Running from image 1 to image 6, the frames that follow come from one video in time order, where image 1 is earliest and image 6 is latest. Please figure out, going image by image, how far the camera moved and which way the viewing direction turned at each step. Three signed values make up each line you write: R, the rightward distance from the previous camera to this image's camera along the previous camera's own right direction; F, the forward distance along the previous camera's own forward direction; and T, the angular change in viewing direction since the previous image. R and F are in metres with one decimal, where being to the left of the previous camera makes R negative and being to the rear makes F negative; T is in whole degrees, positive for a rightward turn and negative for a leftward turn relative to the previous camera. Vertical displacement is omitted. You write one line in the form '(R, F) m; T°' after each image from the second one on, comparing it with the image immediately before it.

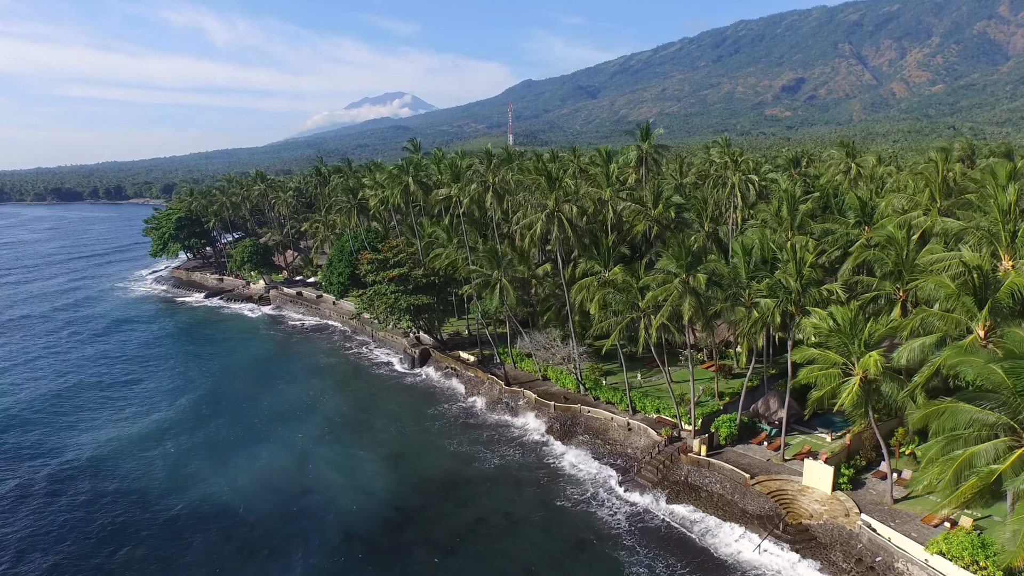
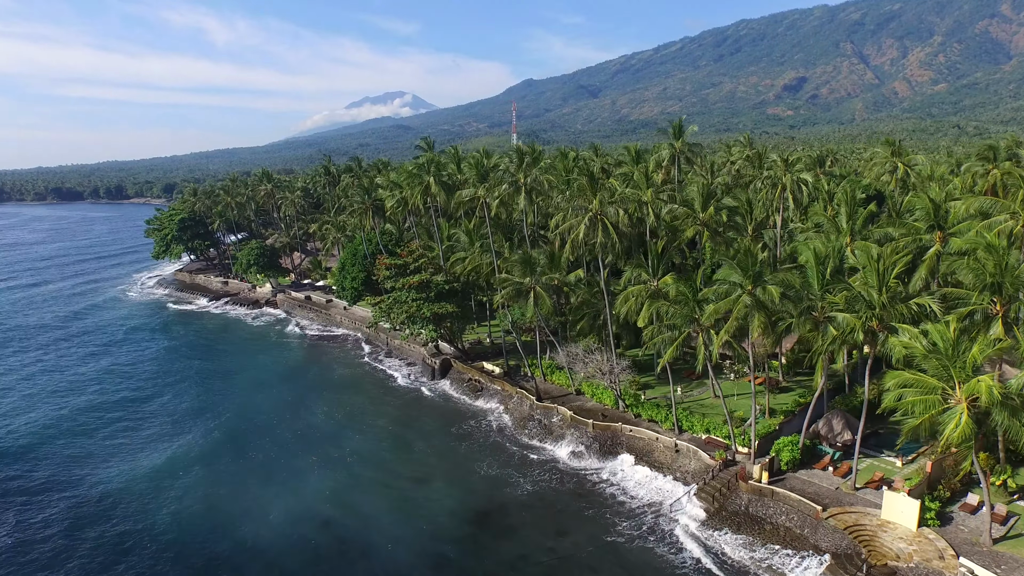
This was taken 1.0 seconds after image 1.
(-2.2, +3.5) m; 0°
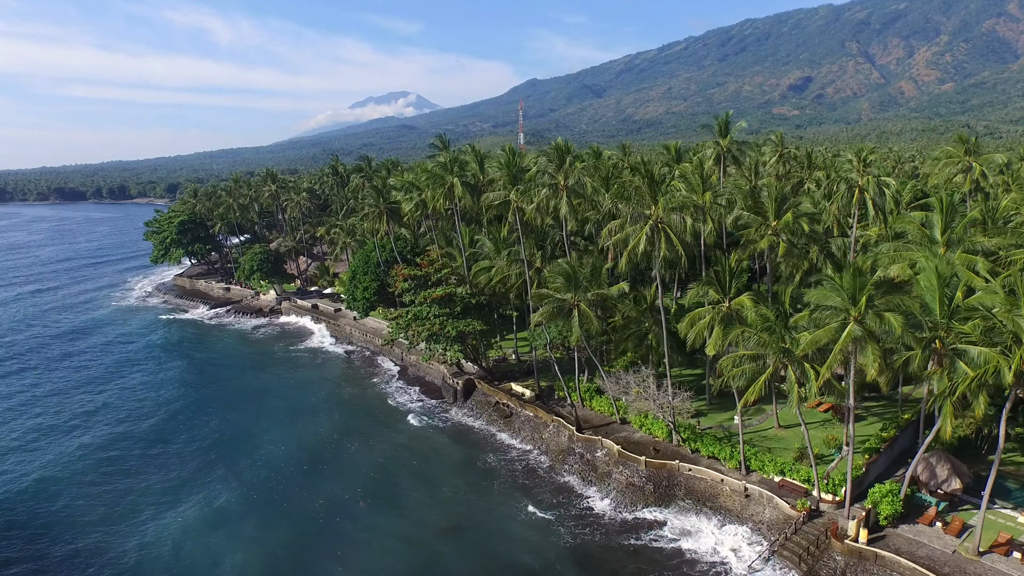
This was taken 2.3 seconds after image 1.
(-2.1, +5.5) m; 0°
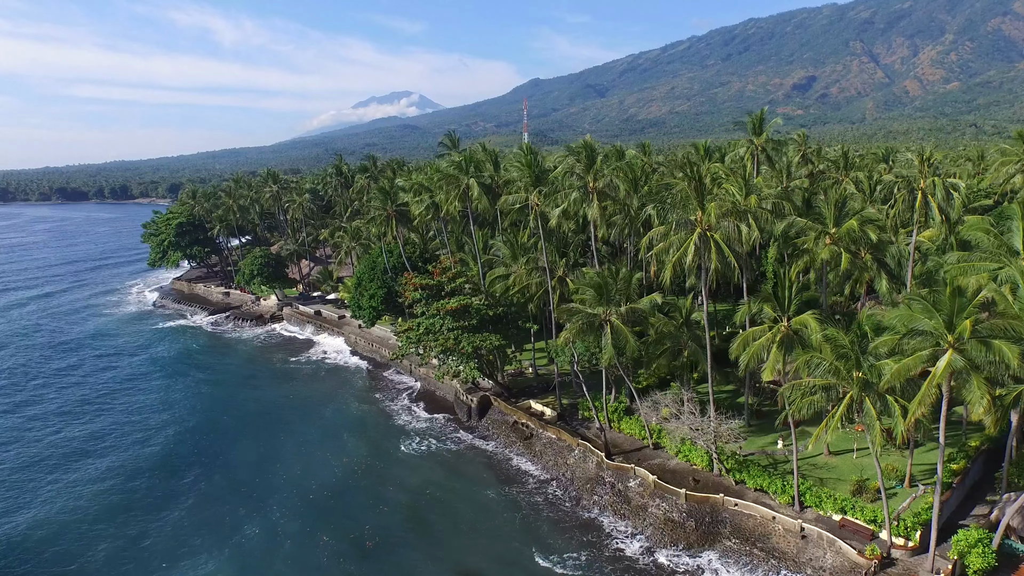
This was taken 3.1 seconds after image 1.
(-1.2, +3.8) m; 0°
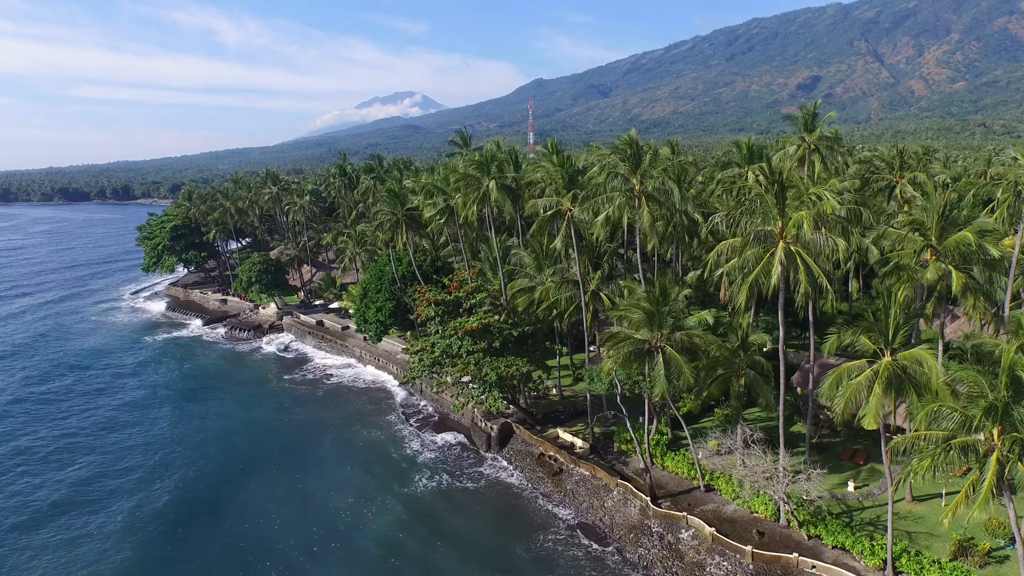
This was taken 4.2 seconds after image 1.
(-1.4, +5.2) m; 0°
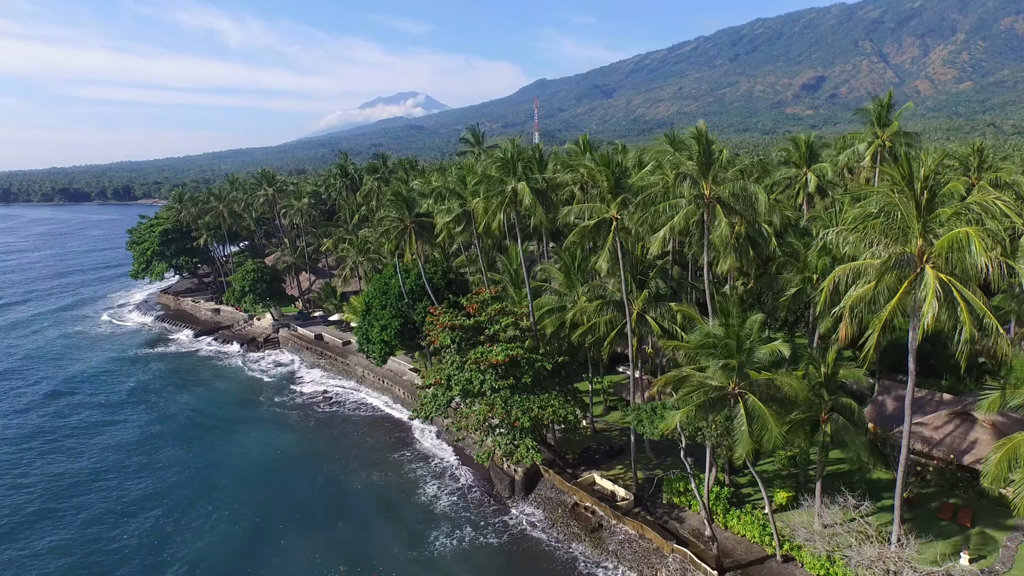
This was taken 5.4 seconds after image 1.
(-1.4, +6.1) m; 0°
